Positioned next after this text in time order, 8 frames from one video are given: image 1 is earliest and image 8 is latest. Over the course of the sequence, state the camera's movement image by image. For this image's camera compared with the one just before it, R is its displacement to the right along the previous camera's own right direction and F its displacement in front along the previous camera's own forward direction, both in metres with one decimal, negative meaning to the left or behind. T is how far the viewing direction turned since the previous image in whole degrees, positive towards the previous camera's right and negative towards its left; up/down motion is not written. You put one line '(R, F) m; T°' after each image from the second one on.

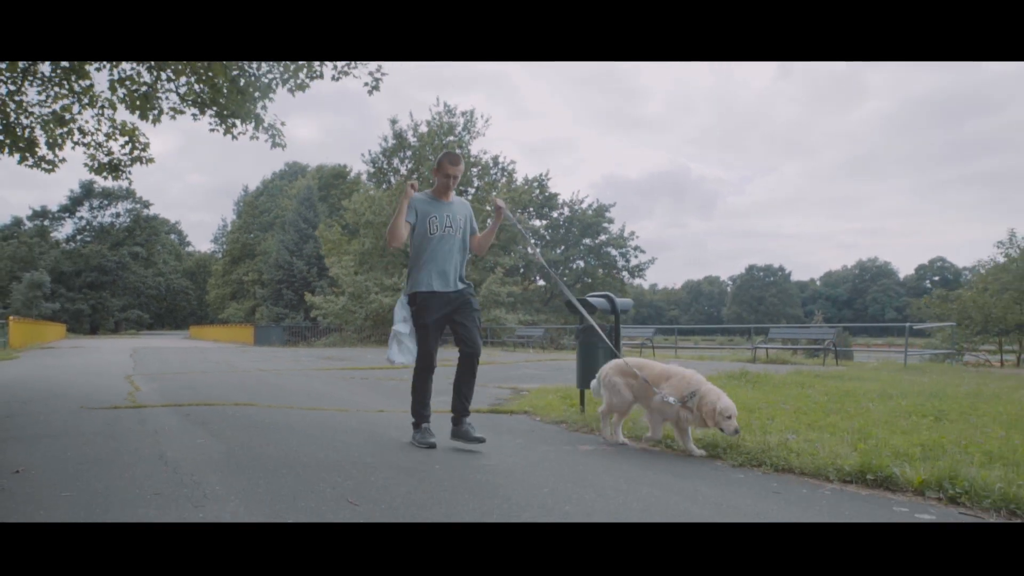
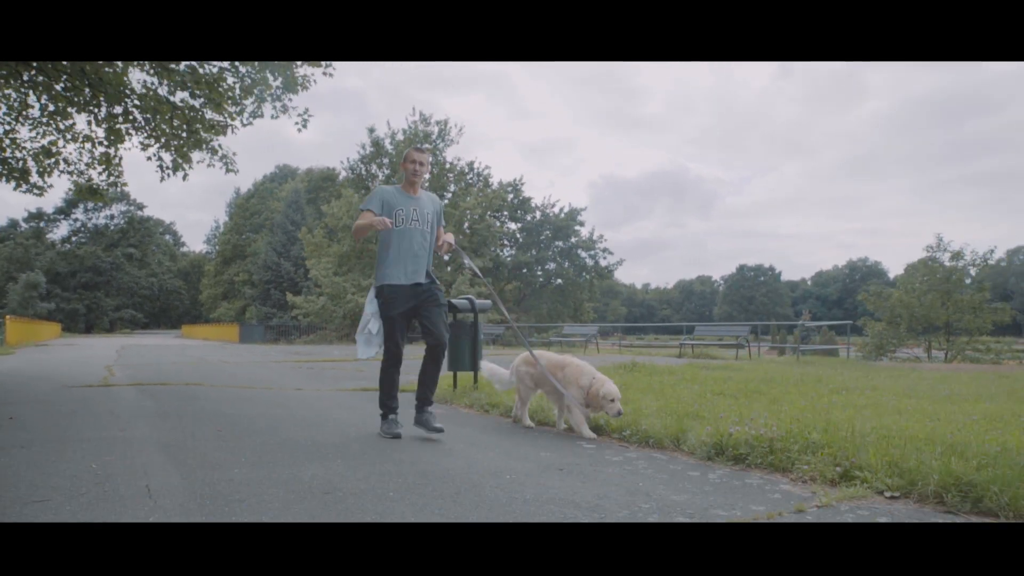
(+1.2, -1.7) m; 0°
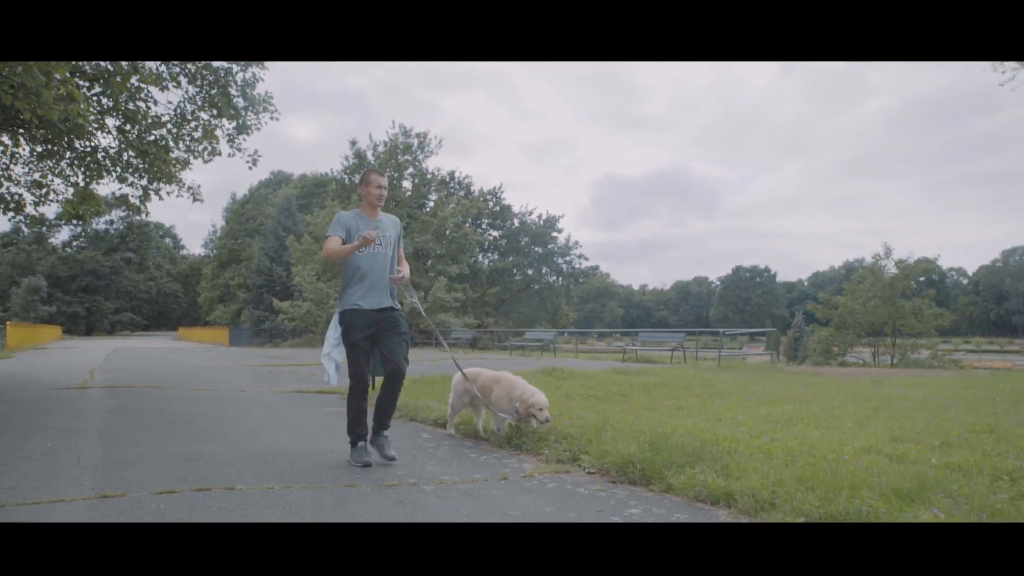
(+1.2, -1.6) m; 0°
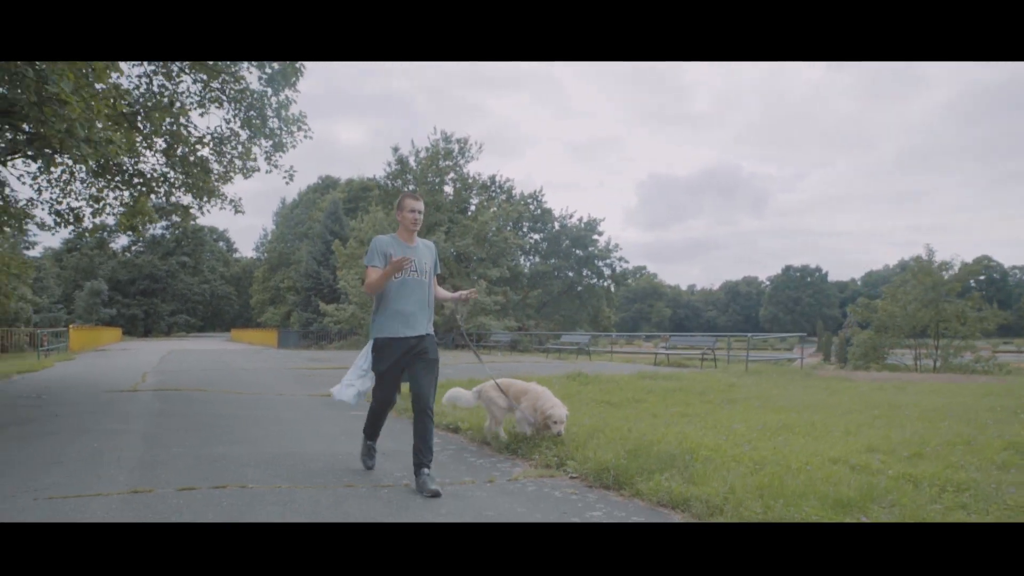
(+0.4, -0.4) m; -4°
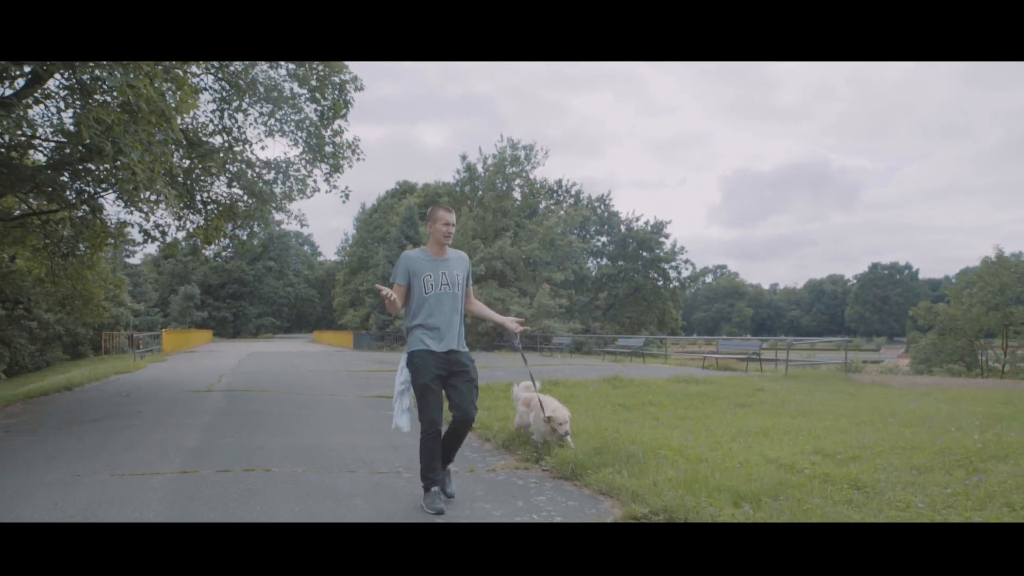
(+0.8, -0.8) m; -6°
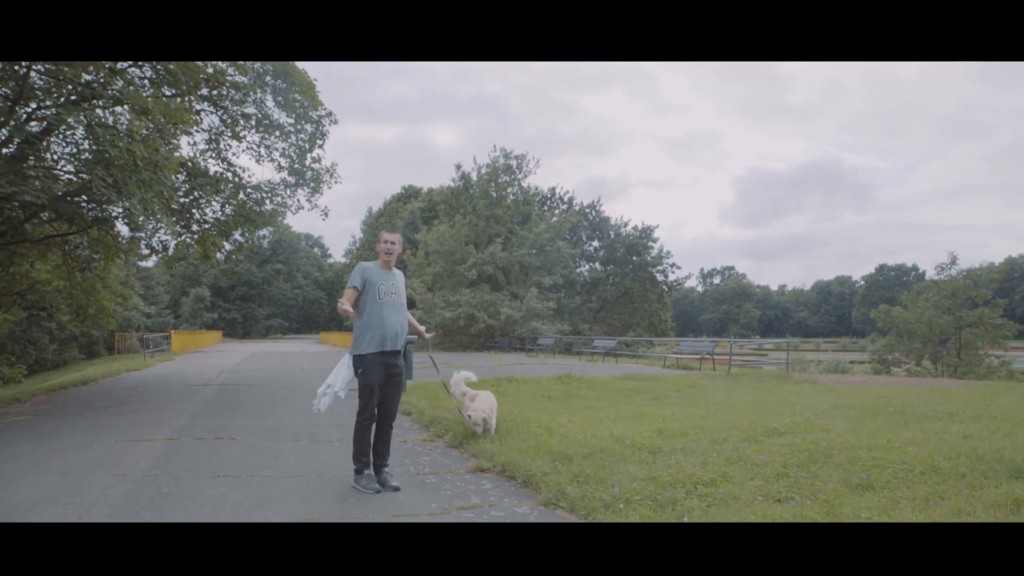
(+1.0, -1.7) m; -1°
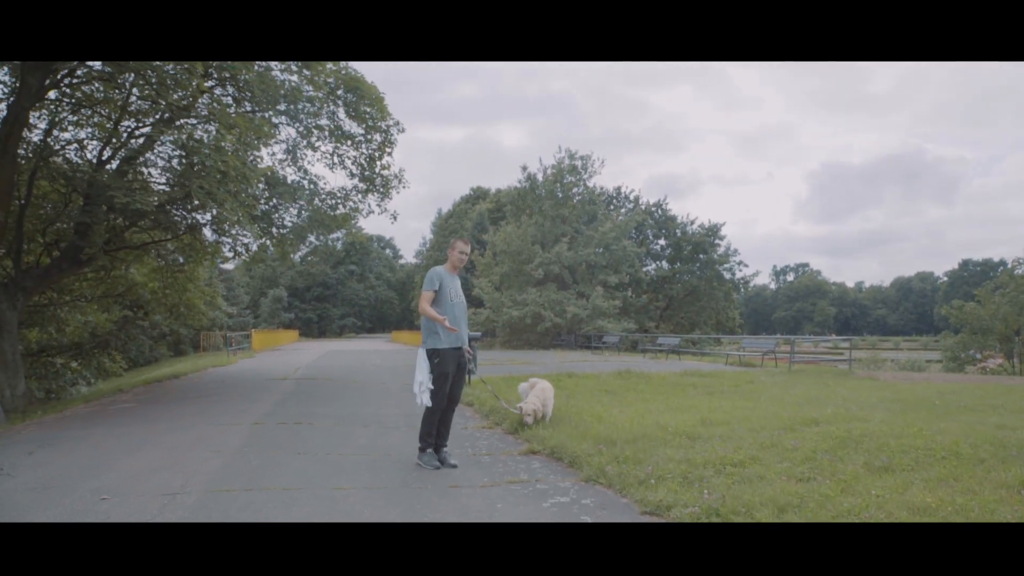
(+0.2, -0.5) m; -5°
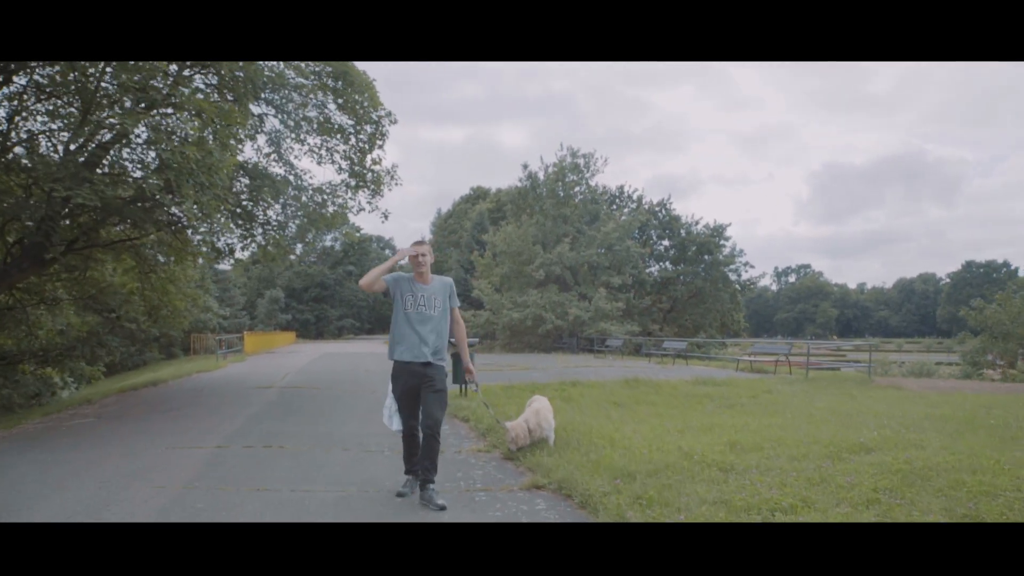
(0.0, +0.9) m; 0°
